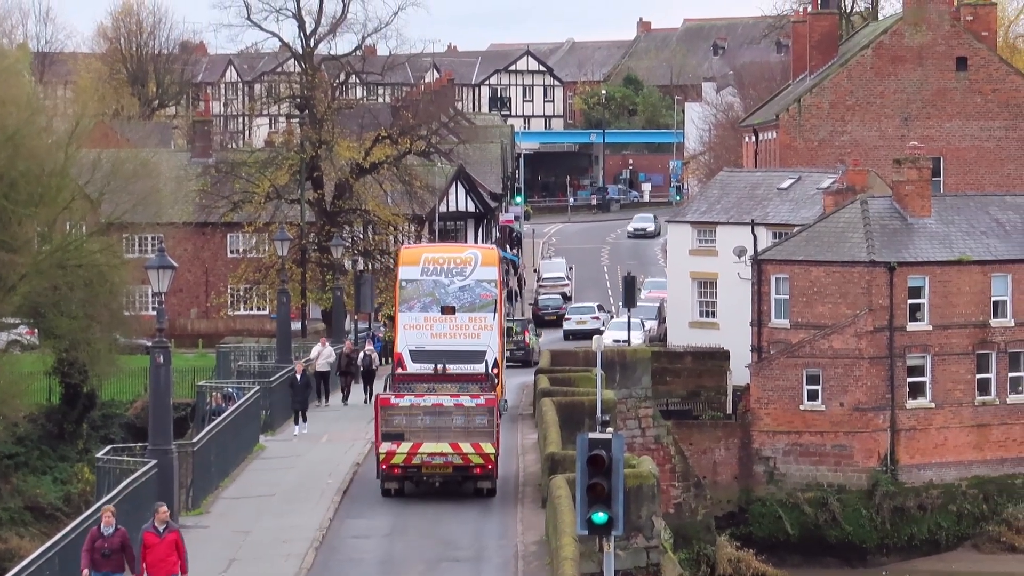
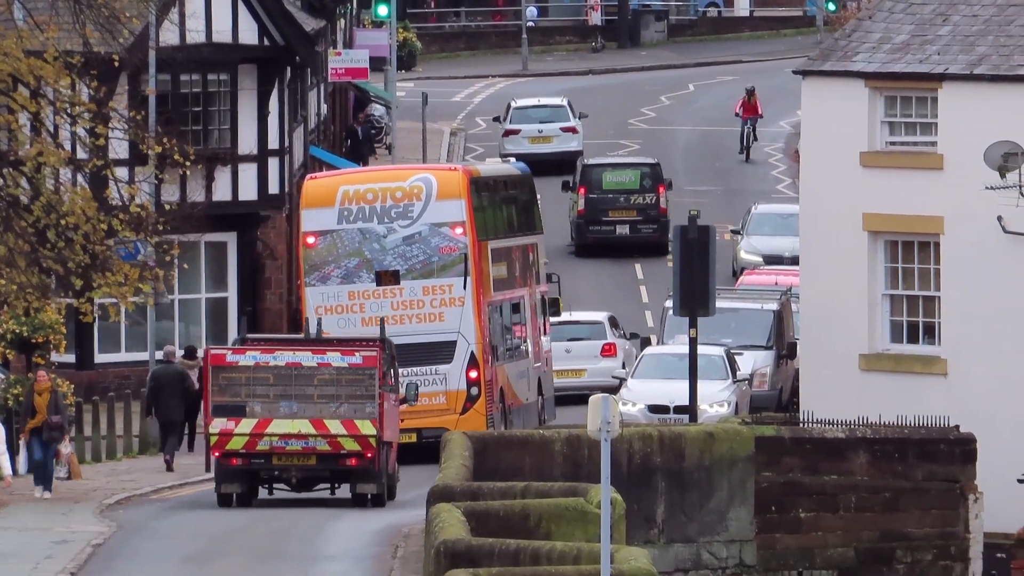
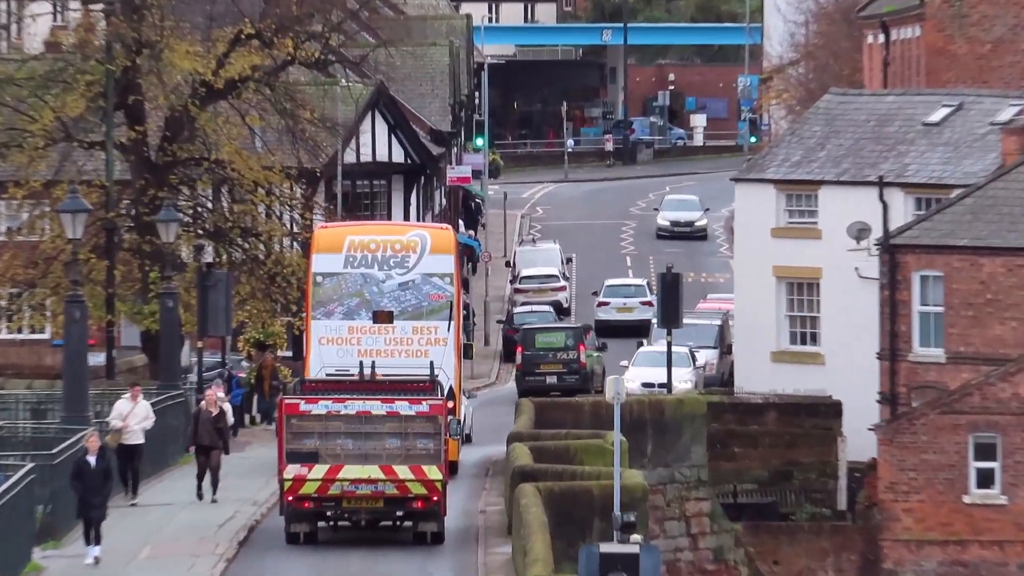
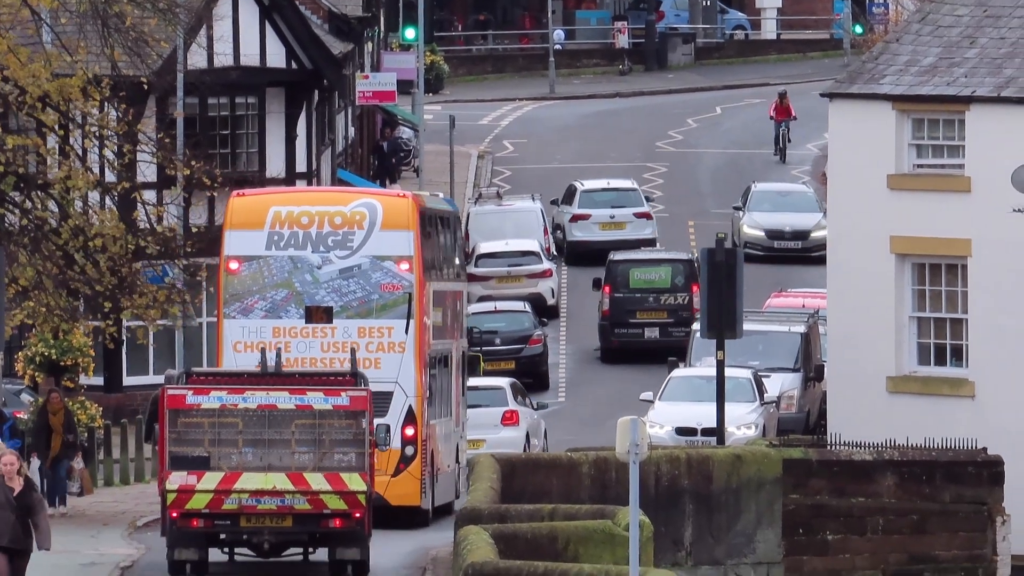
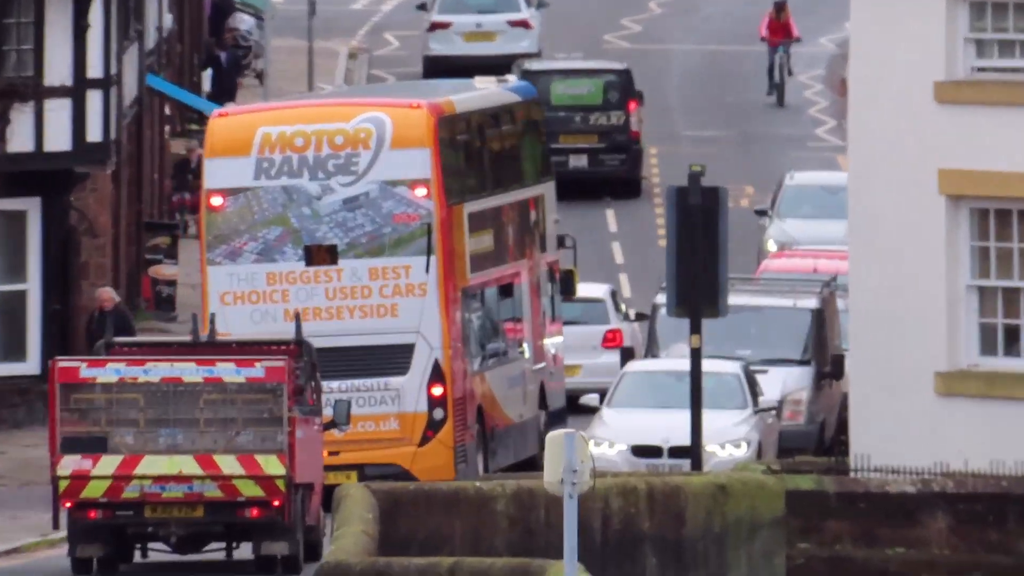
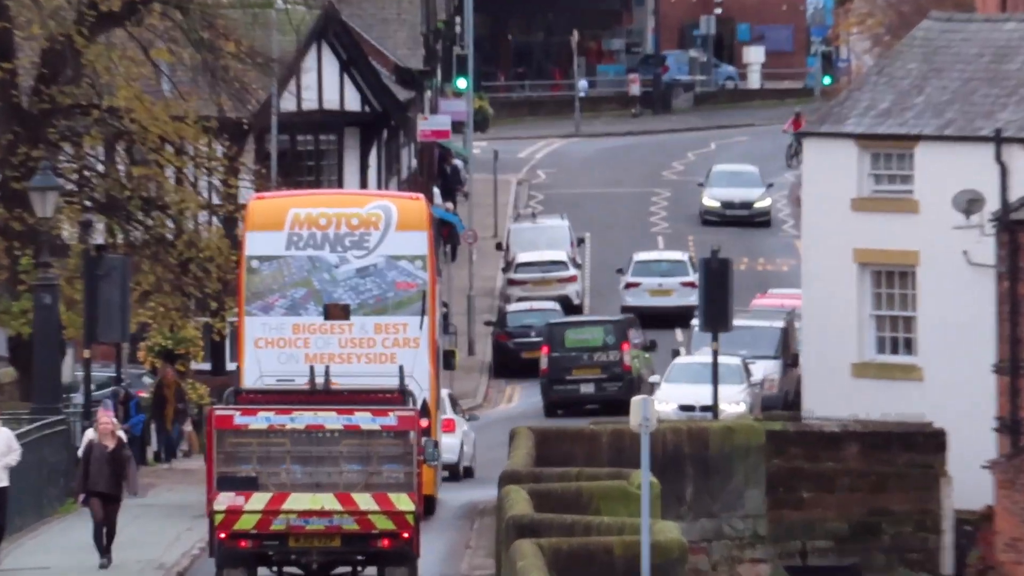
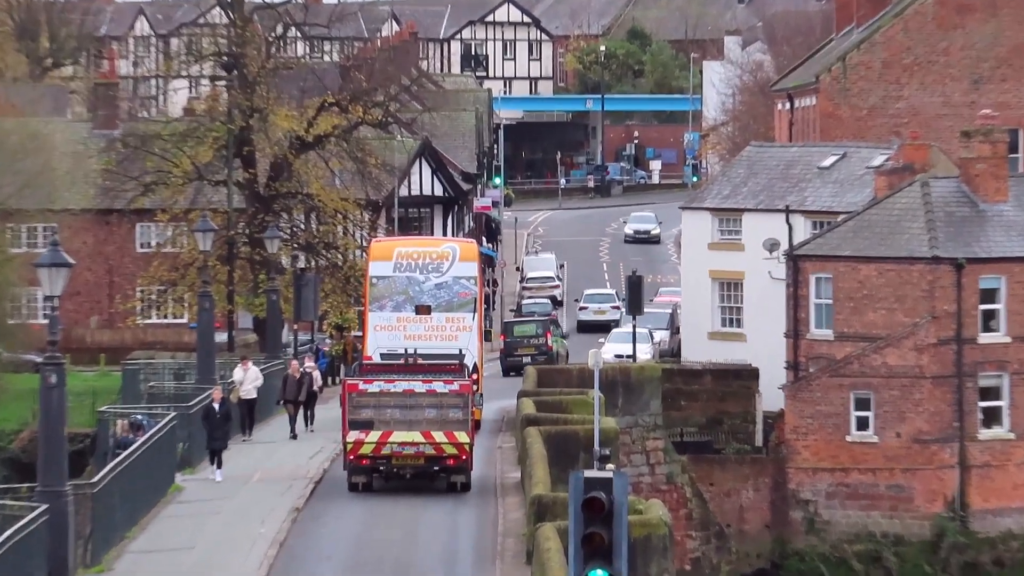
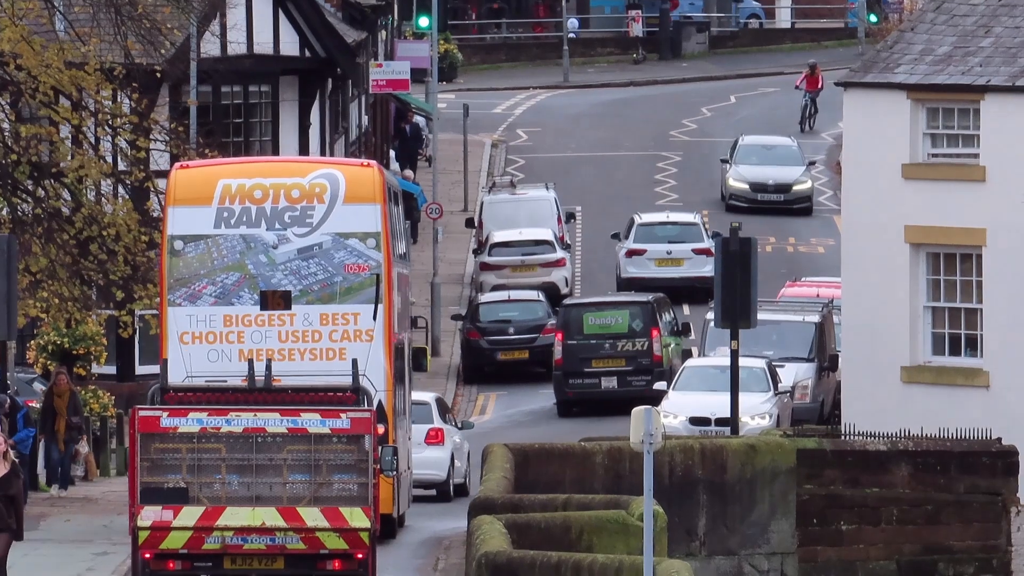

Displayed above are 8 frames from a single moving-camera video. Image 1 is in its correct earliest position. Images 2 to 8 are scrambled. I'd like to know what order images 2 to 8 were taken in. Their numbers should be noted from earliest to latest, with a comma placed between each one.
7, 3, 6, 8, 4, 2, 5
